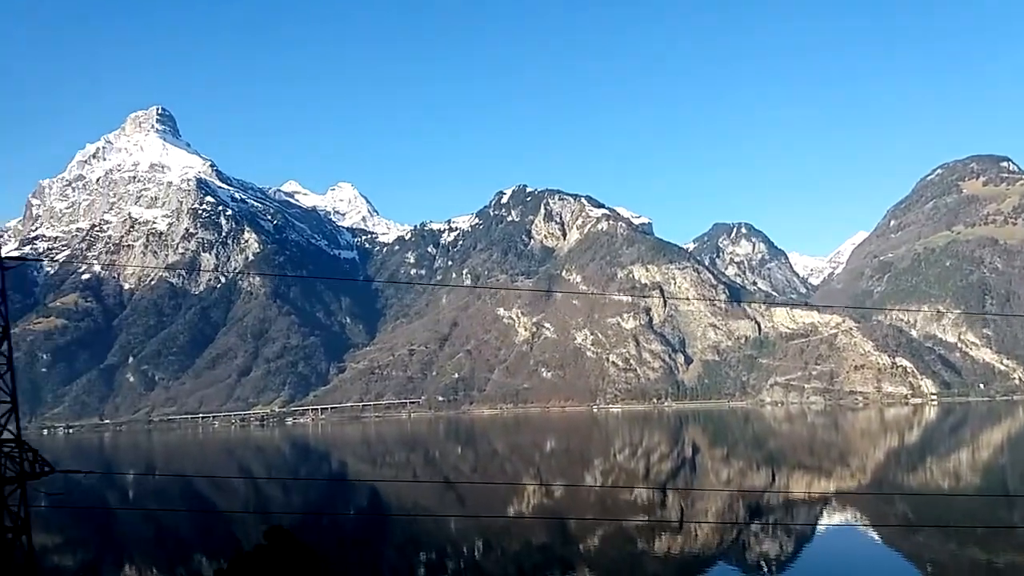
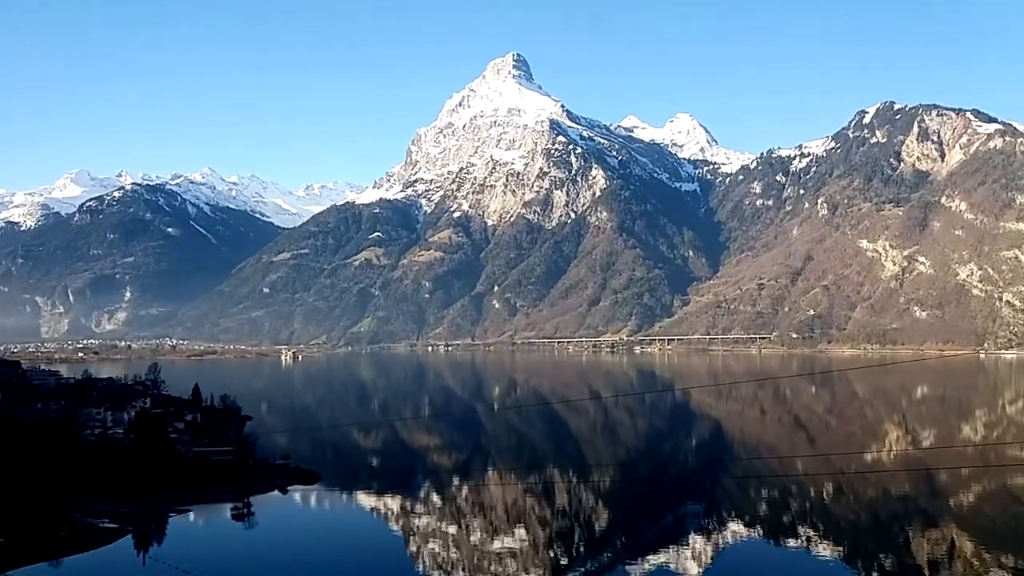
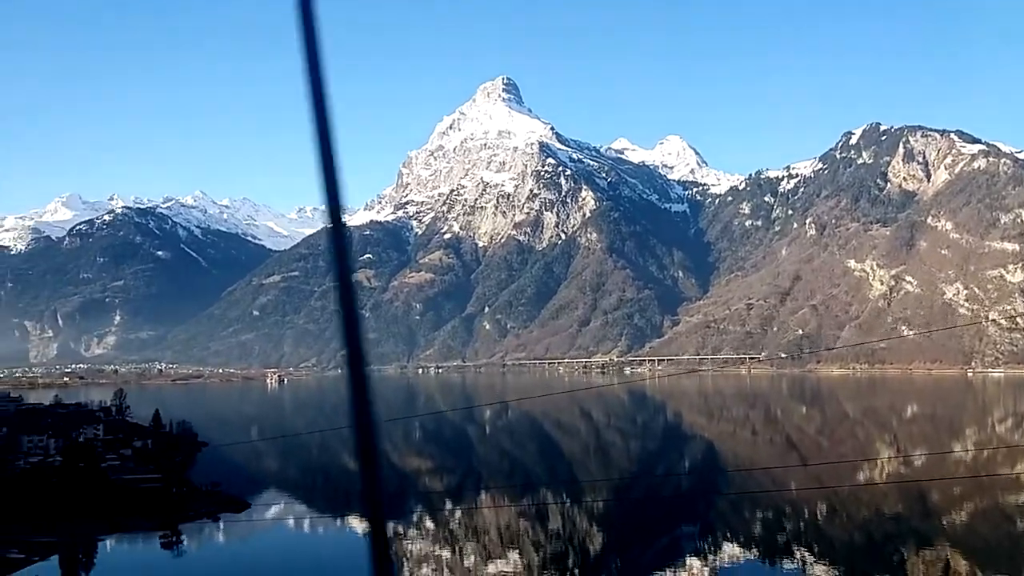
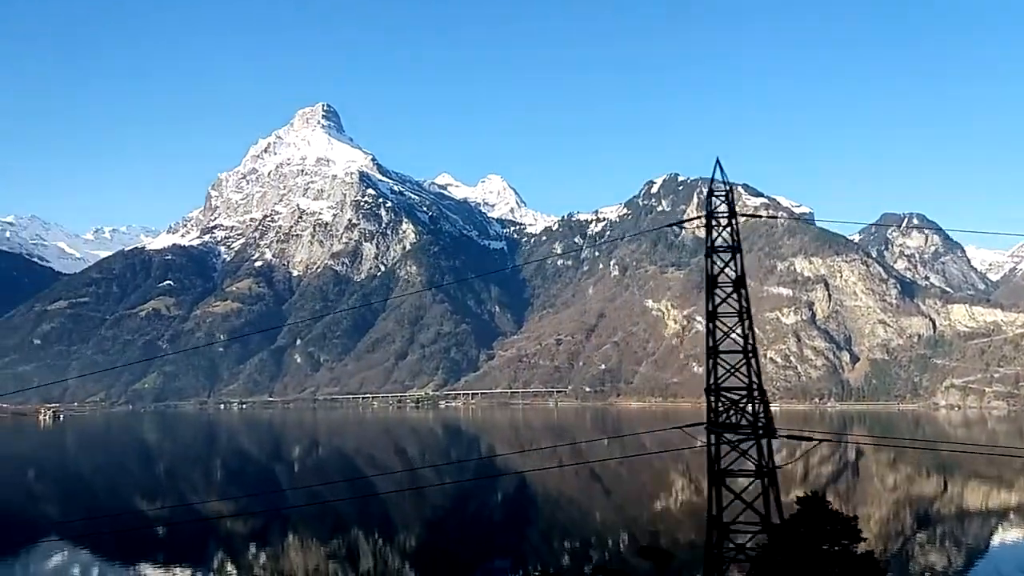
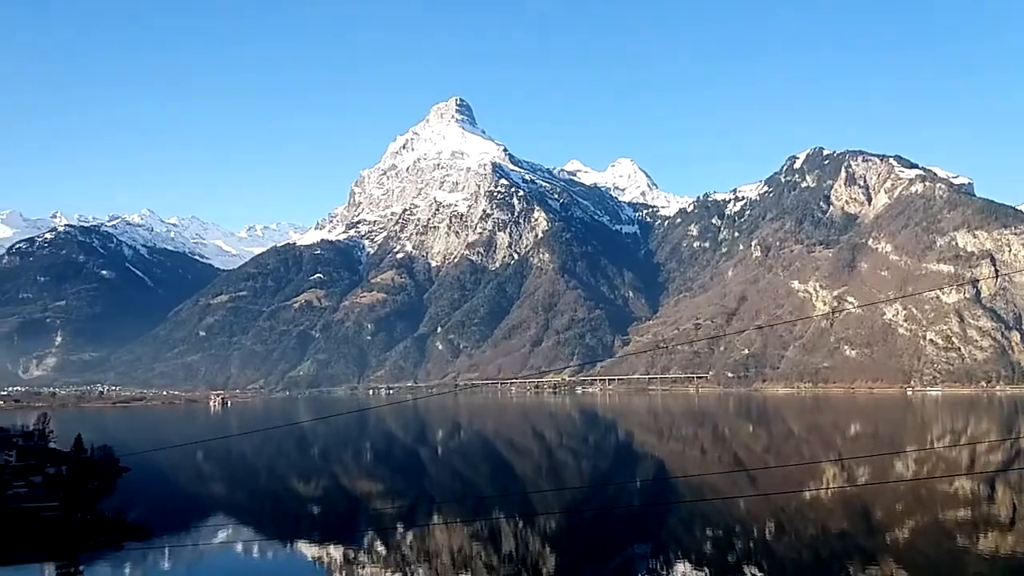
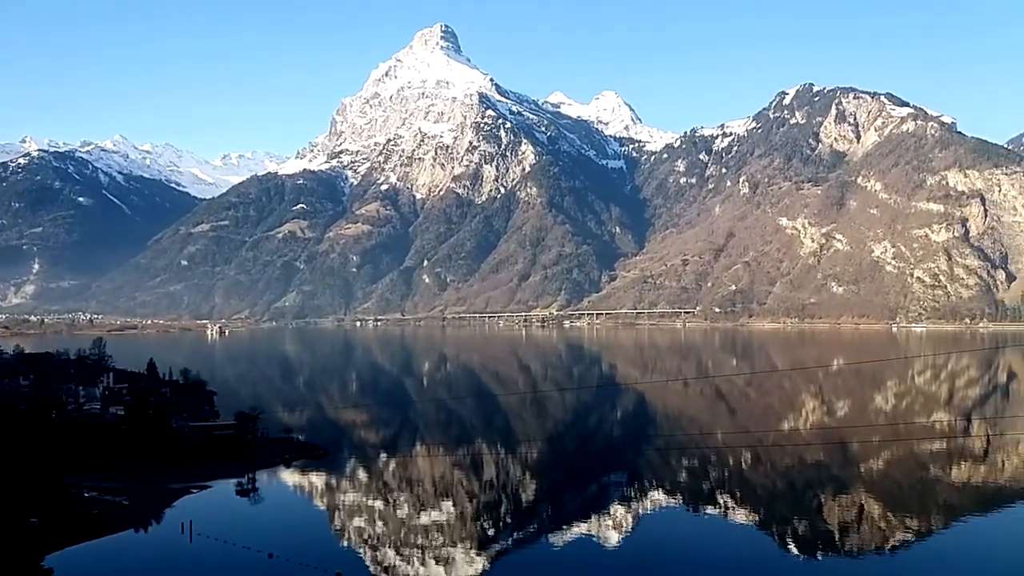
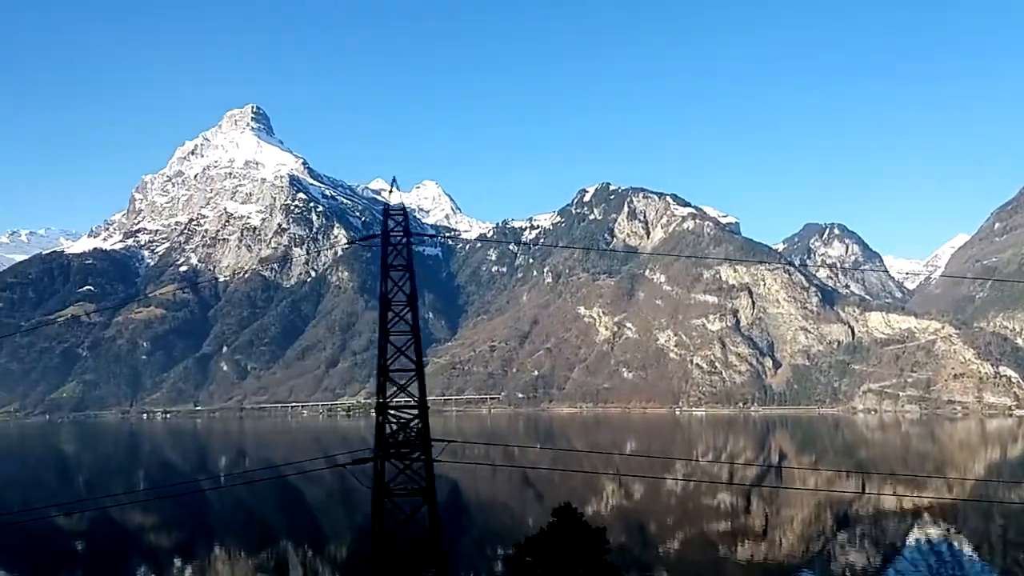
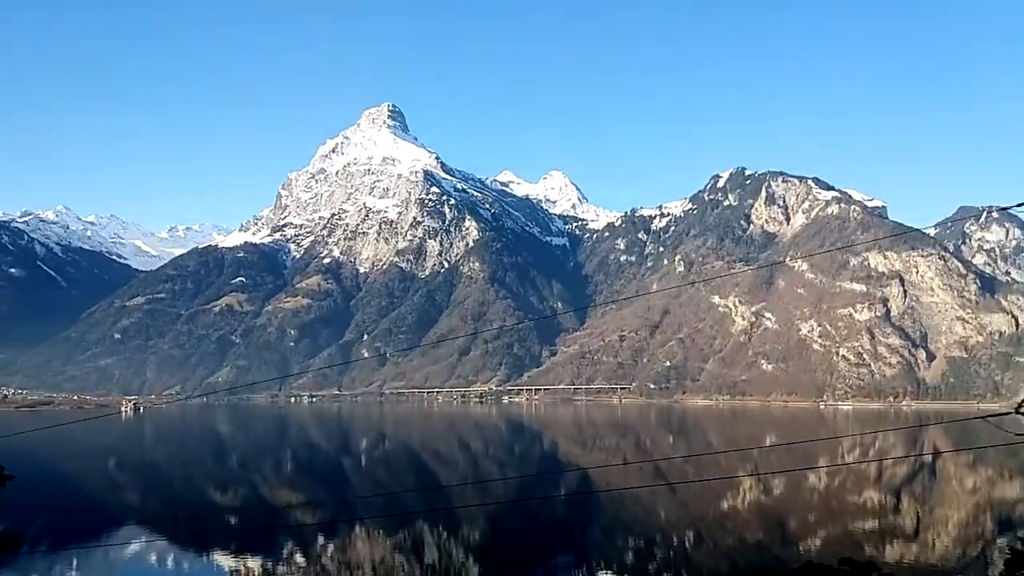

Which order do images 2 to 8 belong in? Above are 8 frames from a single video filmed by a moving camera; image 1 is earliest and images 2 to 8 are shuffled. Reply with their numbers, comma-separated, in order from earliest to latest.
7, 4, 8, 5, 3, 2, 6
